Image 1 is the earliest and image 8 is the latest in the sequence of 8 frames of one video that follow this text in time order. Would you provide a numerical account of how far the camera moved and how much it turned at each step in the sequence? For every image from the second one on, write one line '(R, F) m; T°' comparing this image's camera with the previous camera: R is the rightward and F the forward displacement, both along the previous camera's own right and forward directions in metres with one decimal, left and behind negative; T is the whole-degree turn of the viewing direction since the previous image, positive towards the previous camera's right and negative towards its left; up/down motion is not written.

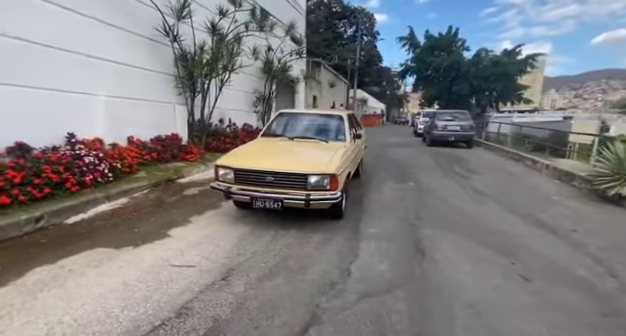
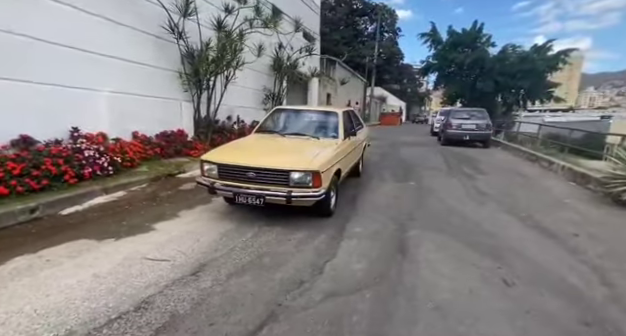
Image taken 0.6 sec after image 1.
(+0.4, +0.1) m; -4°
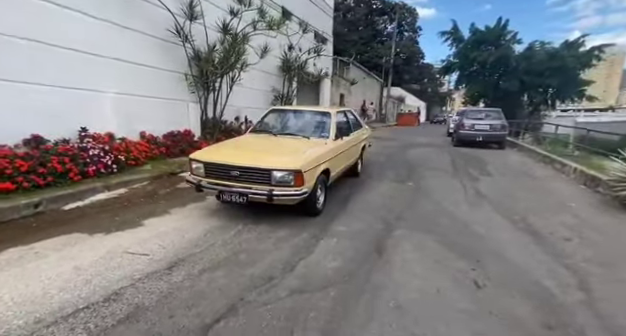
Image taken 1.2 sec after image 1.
(+0.5, 0.0) m; -4°
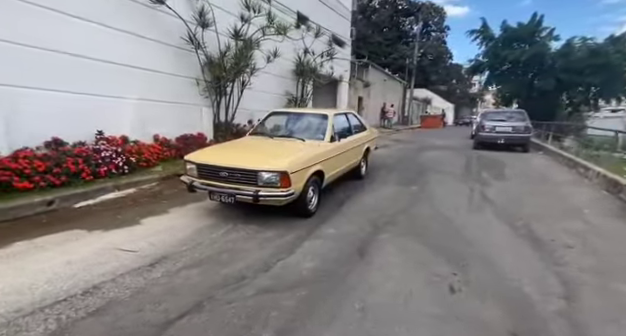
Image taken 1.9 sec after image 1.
(+0.5, 0.0) m; -5°
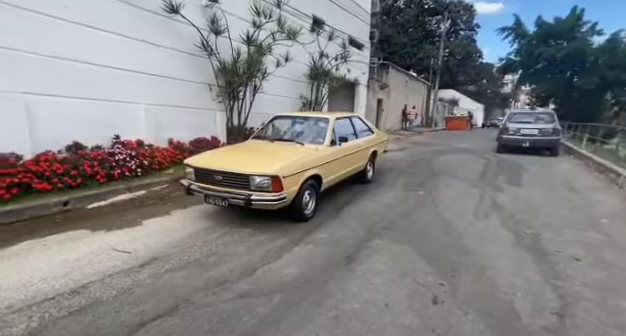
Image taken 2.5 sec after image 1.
(+0.4, 0.0) m; -5°
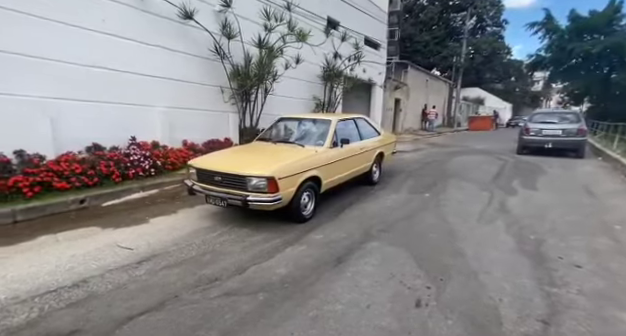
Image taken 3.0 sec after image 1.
(+0.3, -0.1) m; -4°
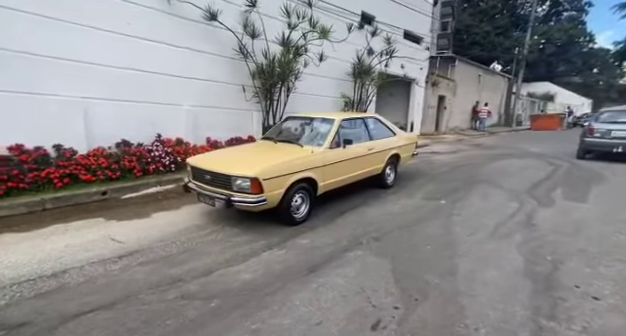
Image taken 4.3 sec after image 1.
(+0.8, +0.2) m; -9°
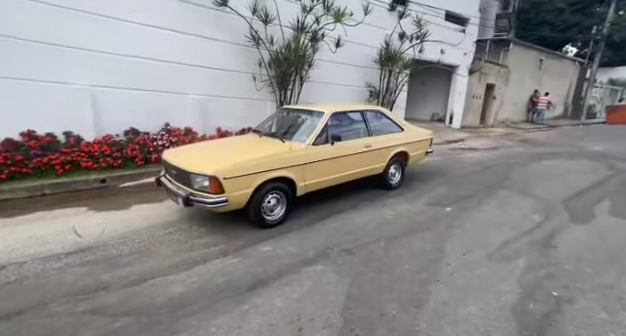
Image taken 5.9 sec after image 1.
(+0.9, +0.6) m; -9°
